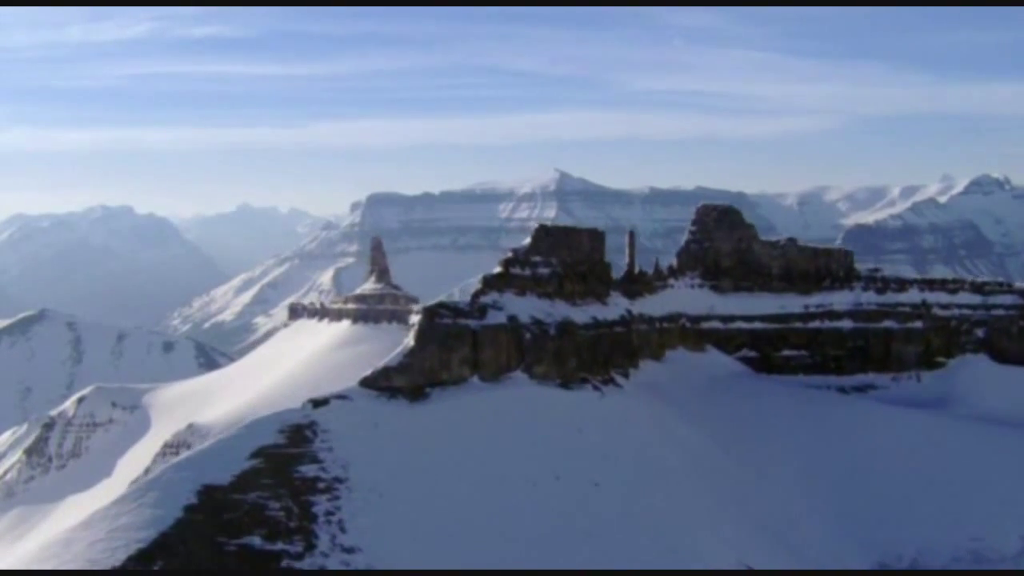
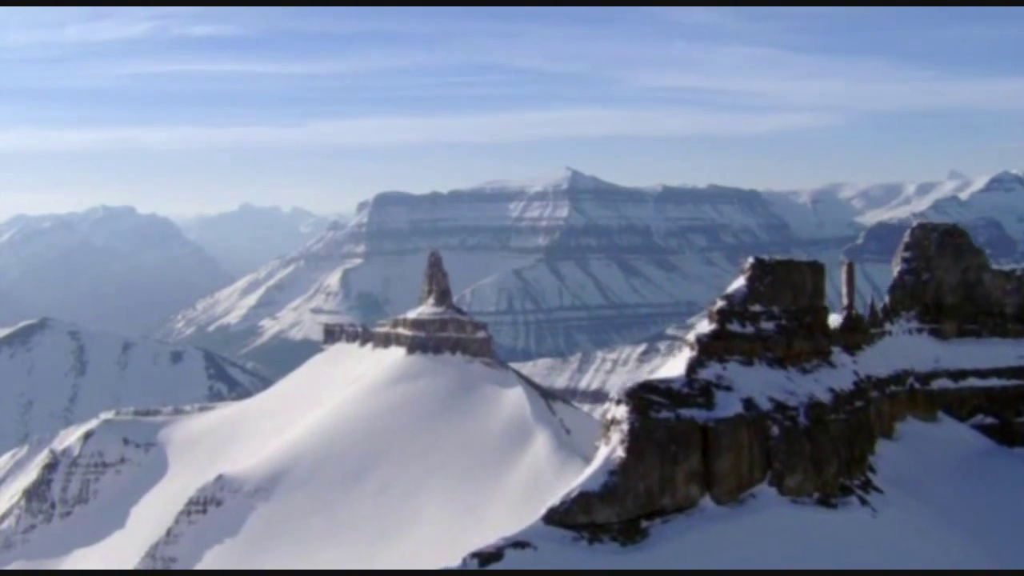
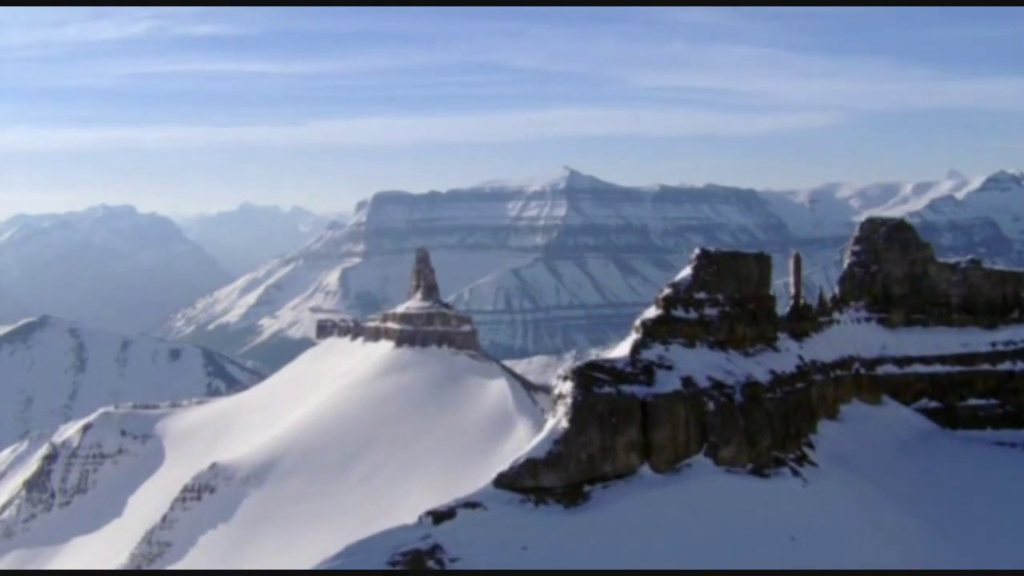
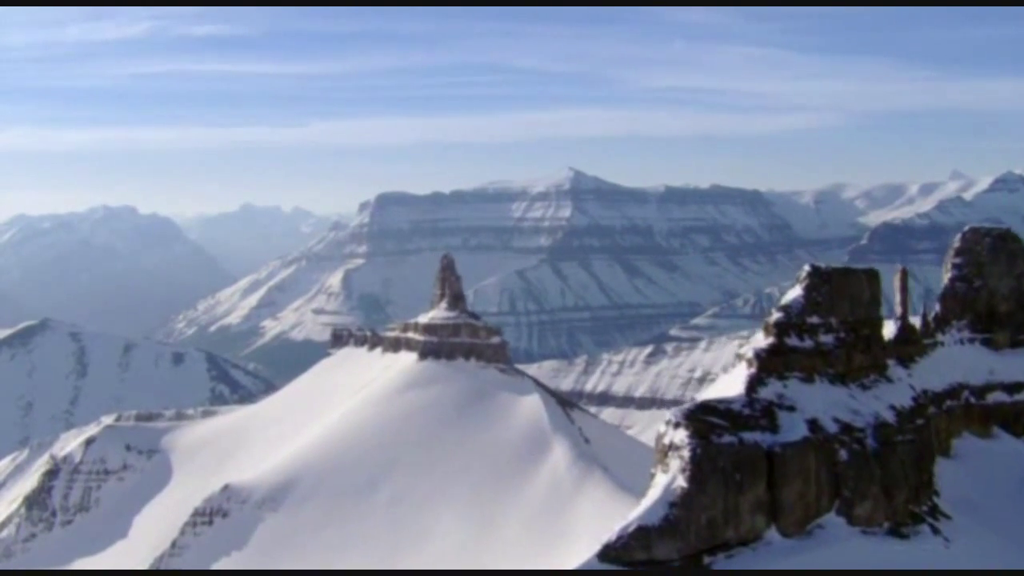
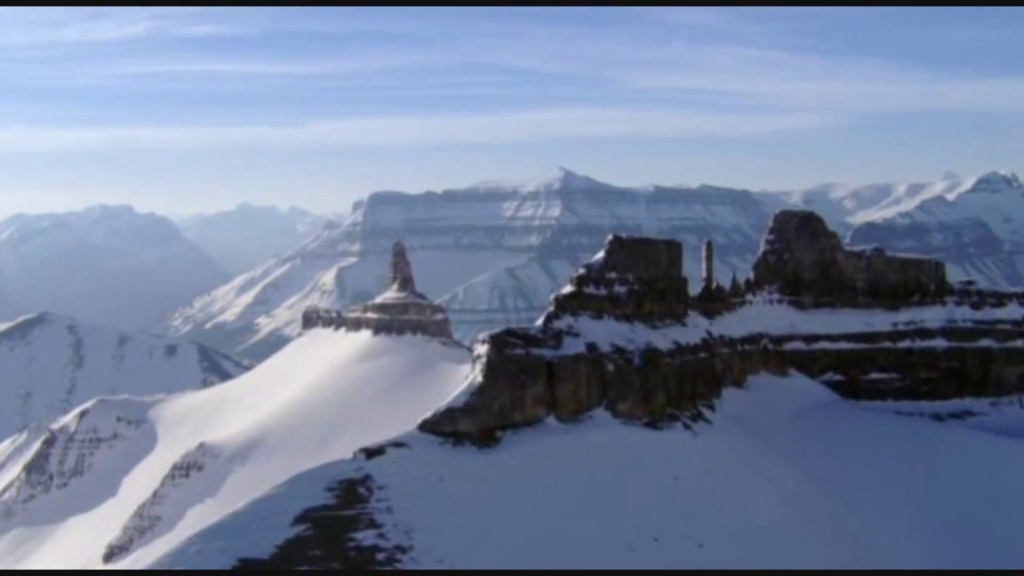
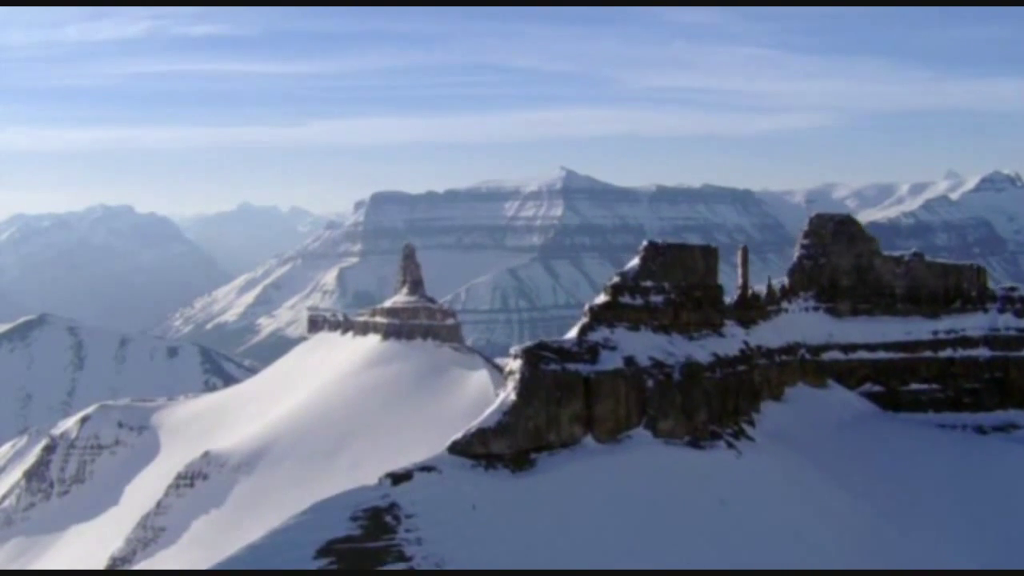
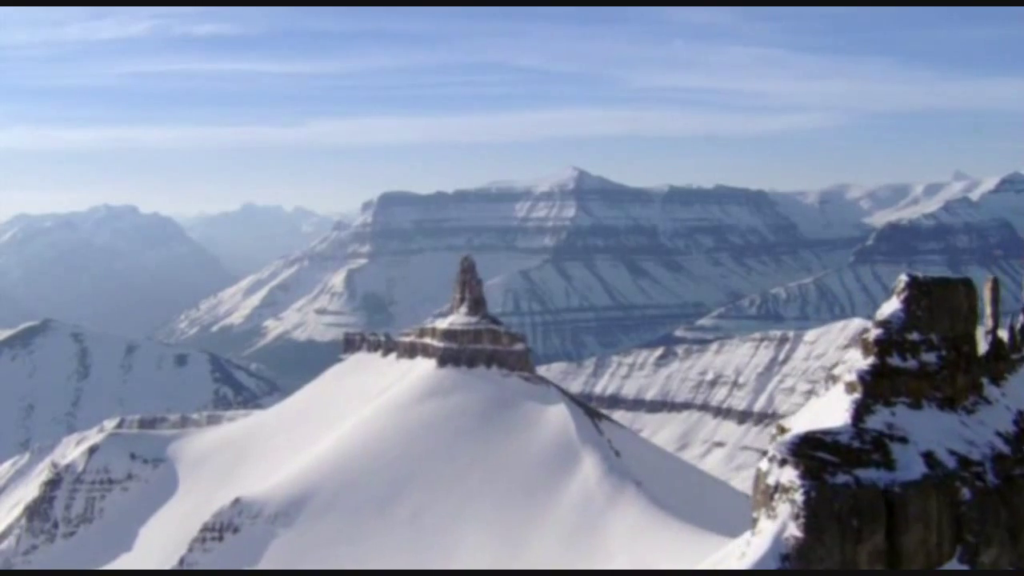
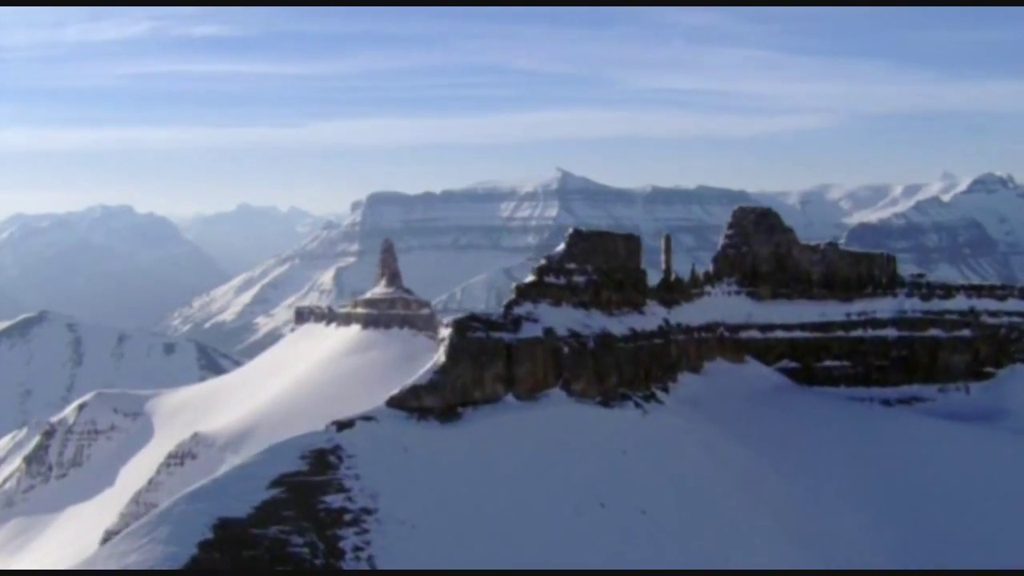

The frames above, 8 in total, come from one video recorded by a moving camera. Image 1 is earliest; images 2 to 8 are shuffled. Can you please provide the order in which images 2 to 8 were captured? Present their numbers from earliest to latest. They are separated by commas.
8, 5, 6, 3, 2, 4, 7
